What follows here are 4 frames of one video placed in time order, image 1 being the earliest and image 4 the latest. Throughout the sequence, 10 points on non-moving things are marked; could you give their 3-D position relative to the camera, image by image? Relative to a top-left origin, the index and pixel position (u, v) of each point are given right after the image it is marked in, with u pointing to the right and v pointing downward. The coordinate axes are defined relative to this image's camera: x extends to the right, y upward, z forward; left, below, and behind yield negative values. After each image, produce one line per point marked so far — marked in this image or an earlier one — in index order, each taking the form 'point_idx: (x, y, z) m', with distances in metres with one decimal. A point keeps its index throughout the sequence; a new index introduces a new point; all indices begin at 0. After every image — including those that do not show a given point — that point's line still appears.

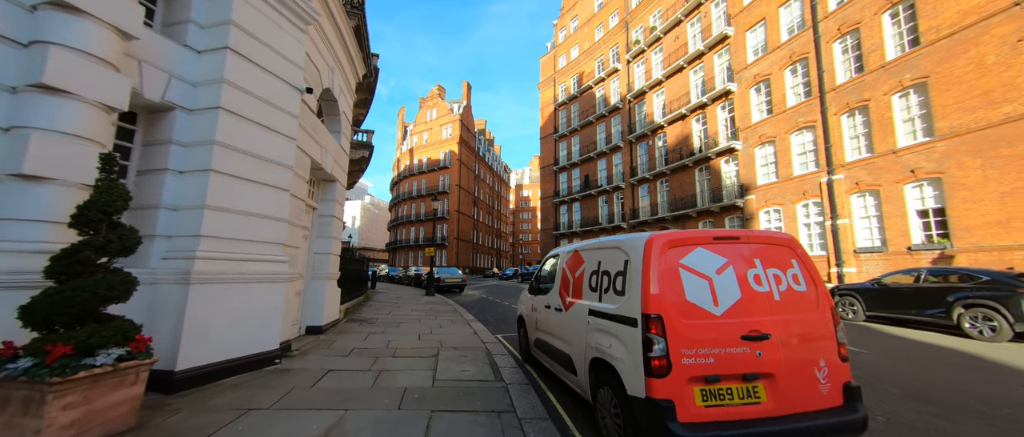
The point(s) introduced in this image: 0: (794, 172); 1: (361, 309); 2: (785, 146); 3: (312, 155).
0: (+14.9, +2.5, +17.5) m
1: (-4.1, -2.5, +9.0) m
2: (+14.8, +4.0, +17.9) m
3: (-3.2, +1.0, +5.2) m
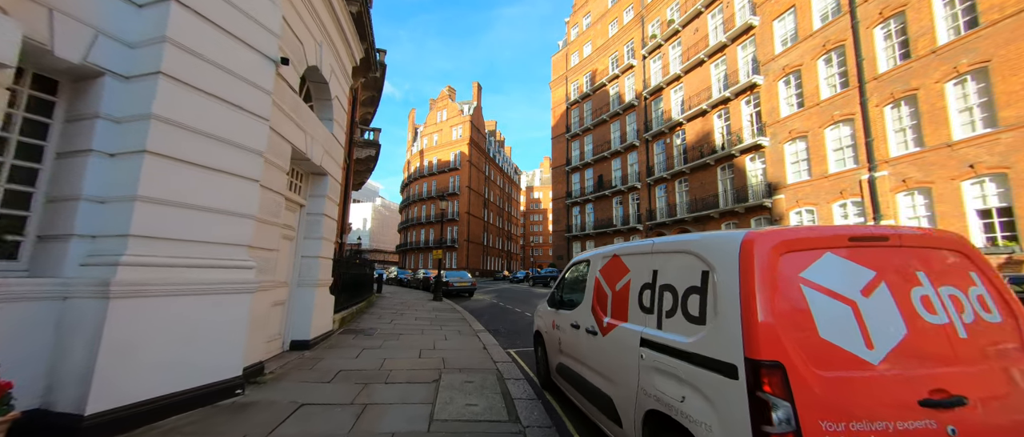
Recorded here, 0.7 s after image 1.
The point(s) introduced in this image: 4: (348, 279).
0: (+15.5, +2.4, +16.1) m
1: (-3.8, -2.5, +8.2) m
2: (+15.4, +3.9, +16.6) m
3: (-2.9, +1.0, +4.4) m
4: (-4.8, -1.8, +9.8) m
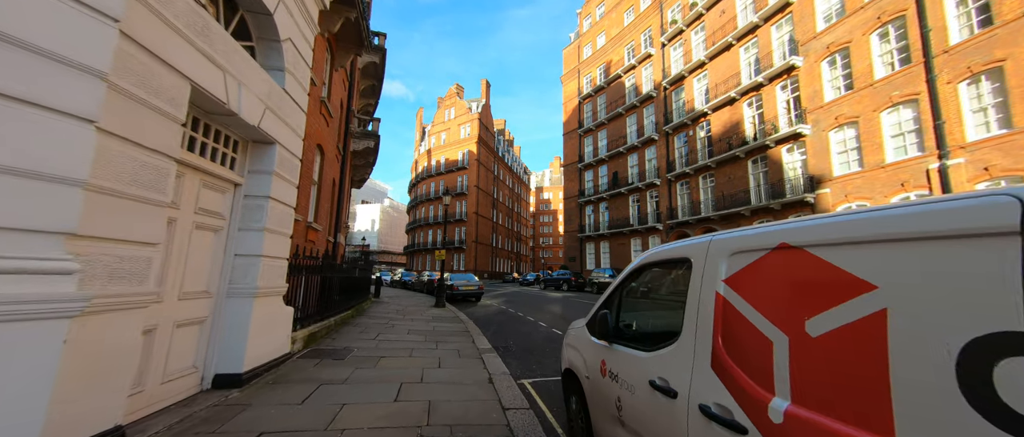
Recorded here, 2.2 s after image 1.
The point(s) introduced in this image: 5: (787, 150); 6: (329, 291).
0: (+16.0, +2.6, +14.1) m
1: (-3.5, -2.3, +6.7) m
2: (+15.9, +4.1, +14.5) m
3: (-2.8, +1.2, +2.9) m
4: (-4.5, -1.6, +8.3) m
5: (+15.3, +3.8, +18.3) m
6: (-4.4, -1.7, +7.9) m
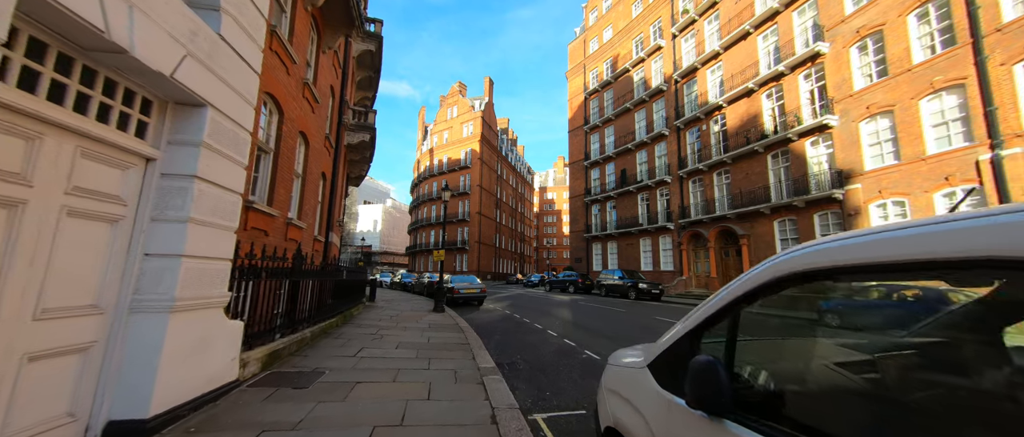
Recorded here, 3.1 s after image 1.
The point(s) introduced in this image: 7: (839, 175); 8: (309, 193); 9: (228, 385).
0: (+16.2, +2.7, +12.9) m
1: (-3.4, -2.2, +5.6) m
2: (+16.1, +4.2, +13.3) m
3: (-2.7, +1.4, +1.8) m
4: (-4.4, -1.5, +7.3) m
5: (+15.5, +3.9, +17.1) m
6: (-4.3, -1.6, +6.9) m
7: (+15.4, +2.0, +15.5) m
8: (-6.1, +0.8, +9.9) m
9: (-3.1, -1.8, +3.6) m
